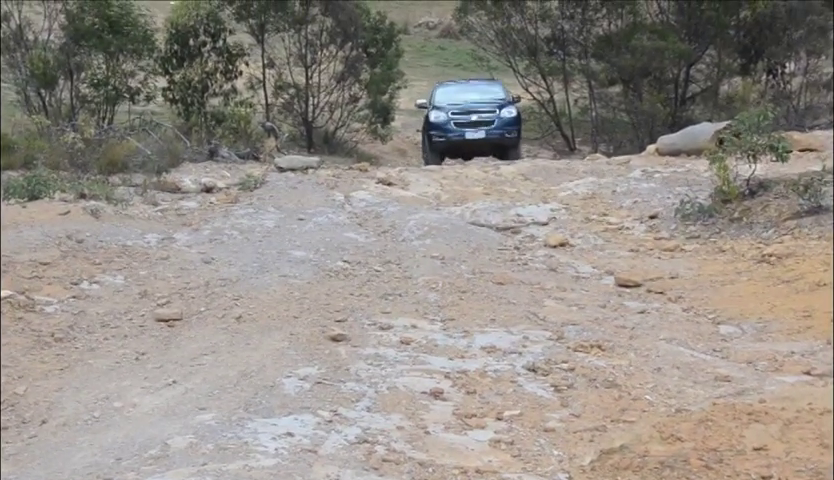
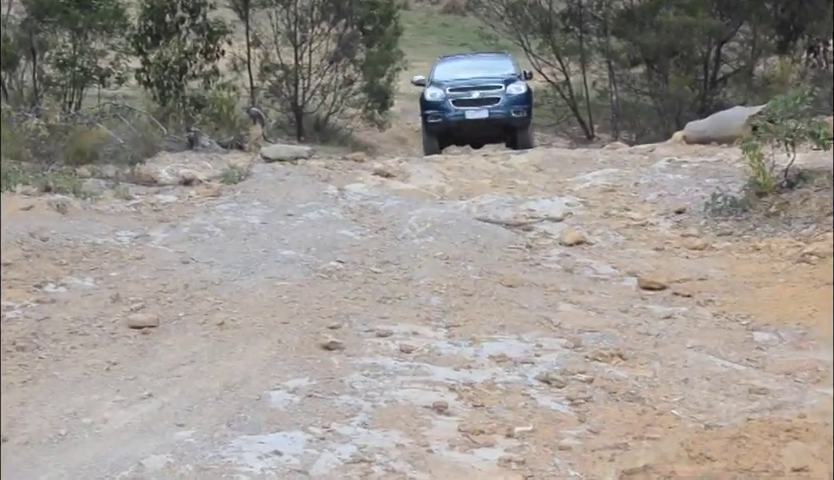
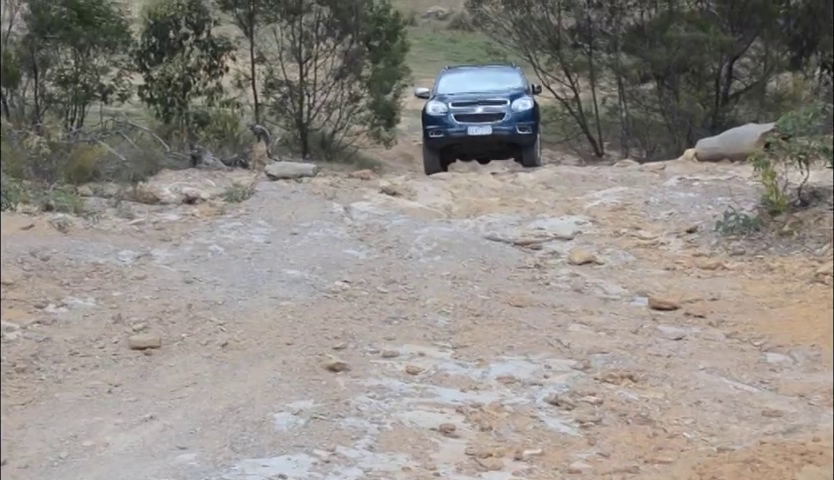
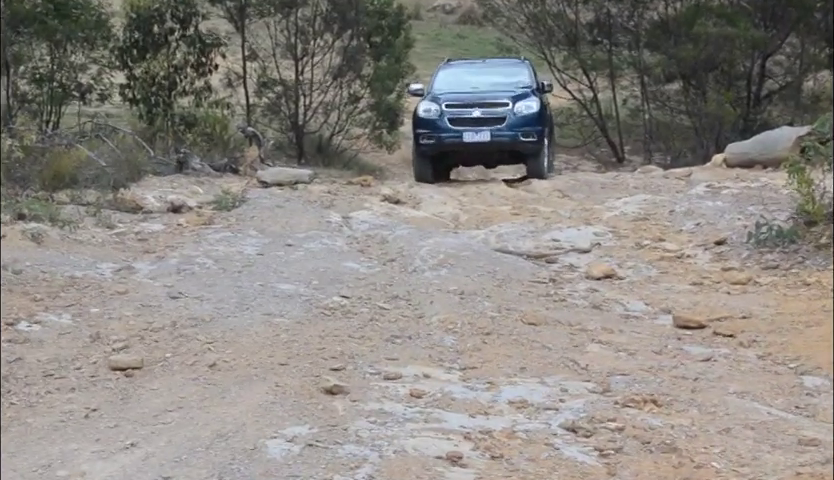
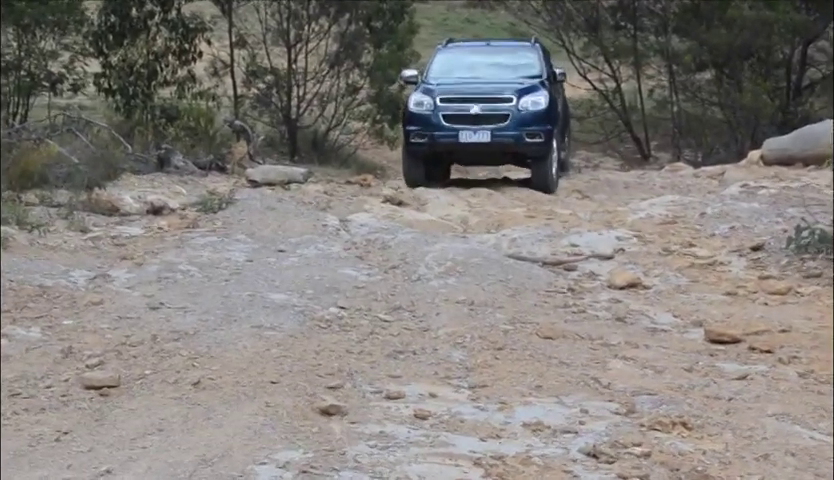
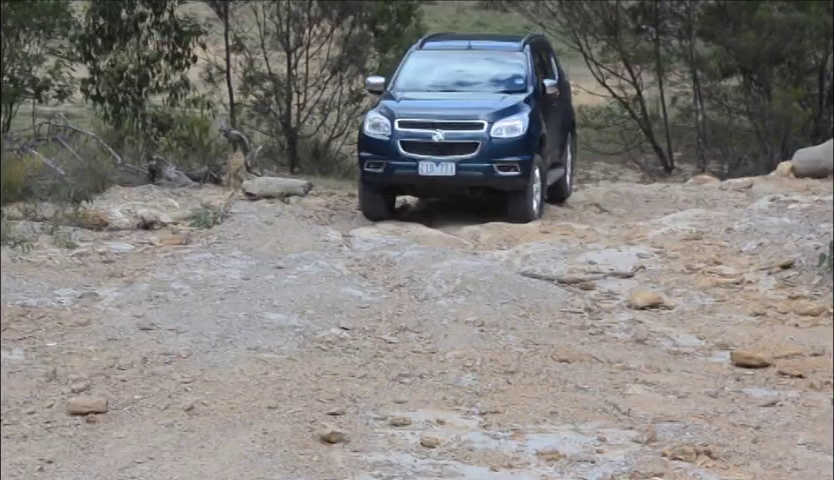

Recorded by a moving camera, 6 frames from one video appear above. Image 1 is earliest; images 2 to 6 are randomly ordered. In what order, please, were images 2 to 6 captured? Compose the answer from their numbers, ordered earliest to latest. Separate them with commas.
2, 3, 4, 5, 6
